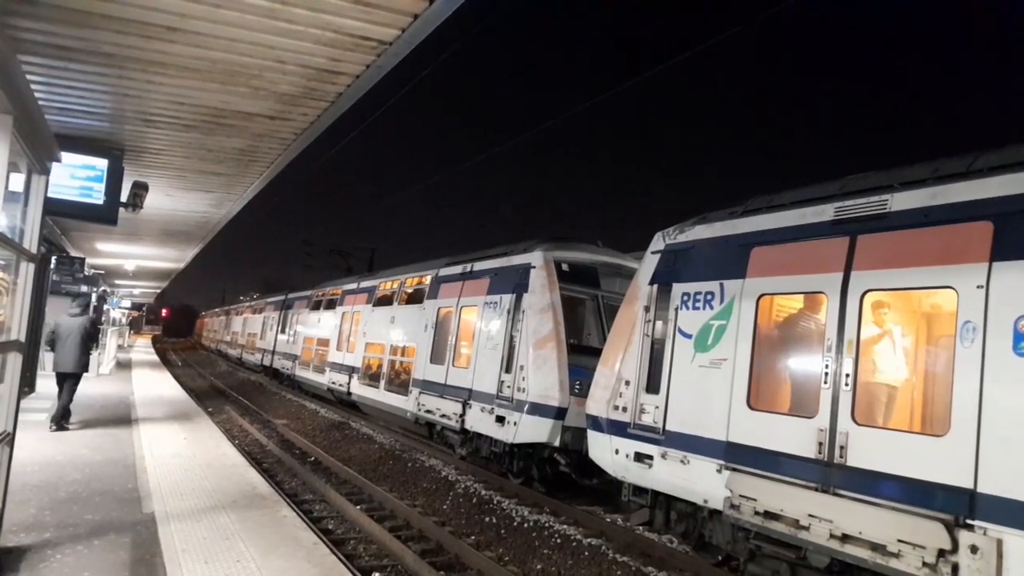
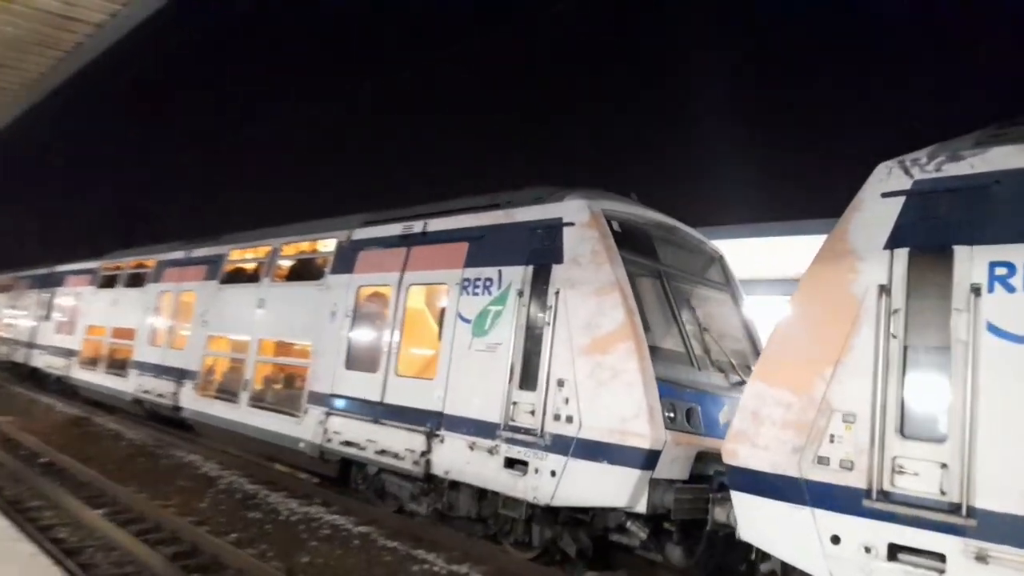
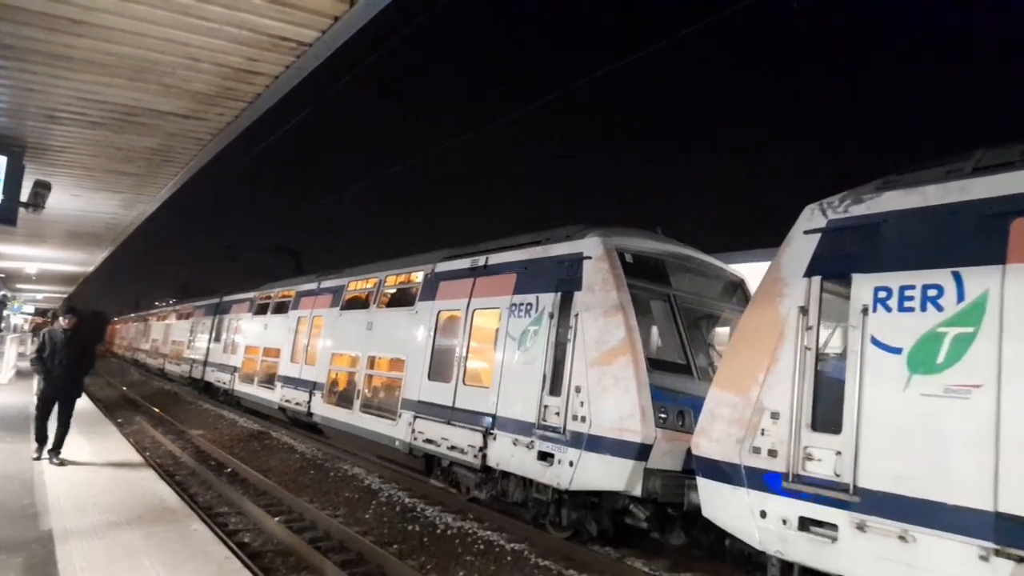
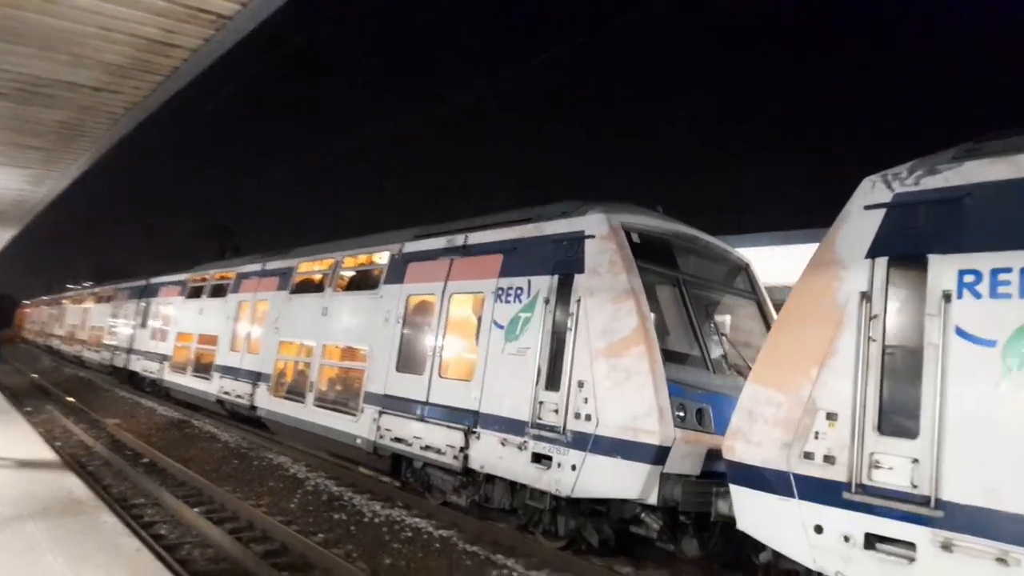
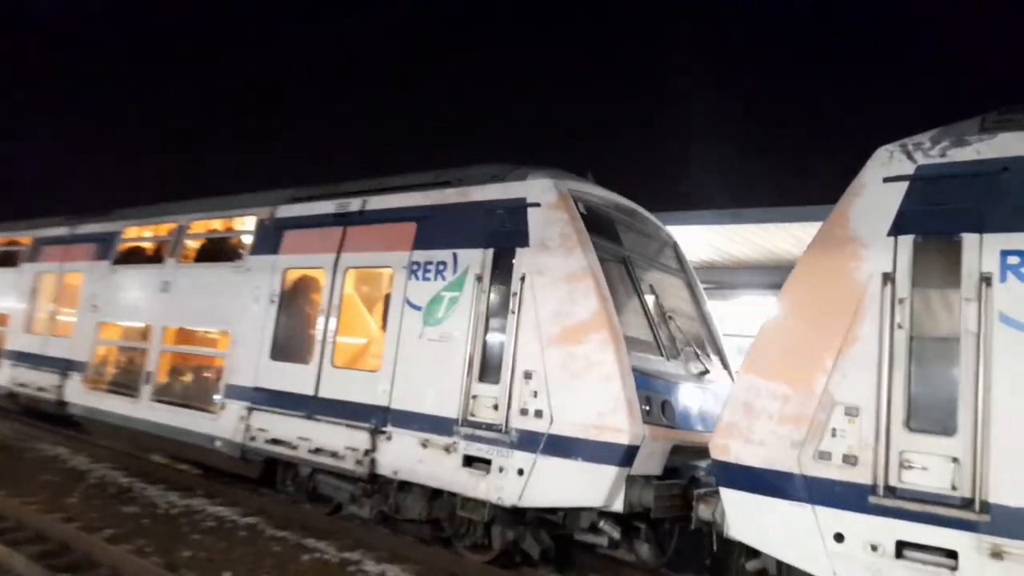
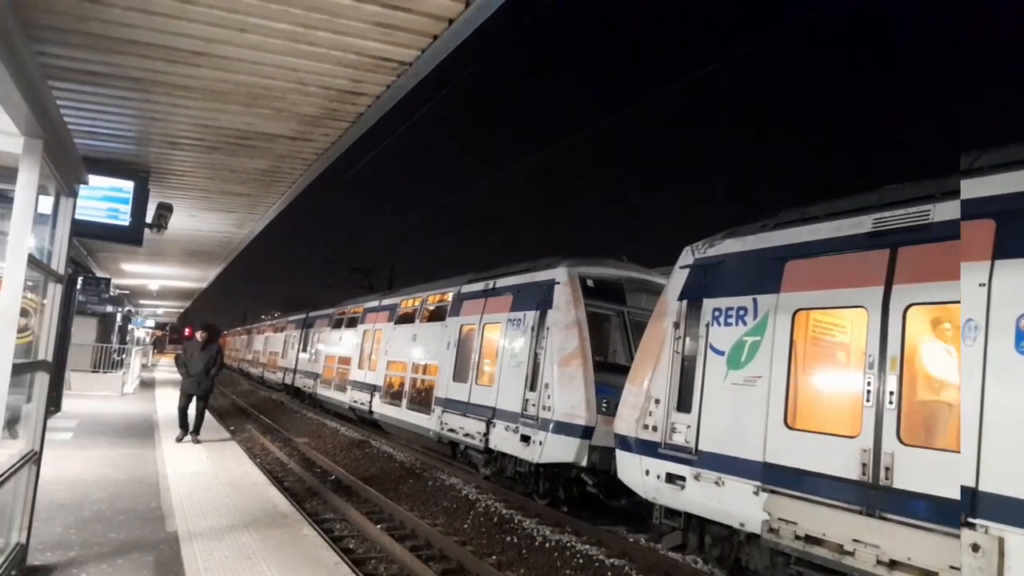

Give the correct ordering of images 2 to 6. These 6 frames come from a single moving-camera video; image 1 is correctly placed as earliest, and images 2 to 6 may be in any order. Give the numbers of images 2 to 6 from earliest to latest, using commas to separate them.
6, 3, 4, 2, 5
